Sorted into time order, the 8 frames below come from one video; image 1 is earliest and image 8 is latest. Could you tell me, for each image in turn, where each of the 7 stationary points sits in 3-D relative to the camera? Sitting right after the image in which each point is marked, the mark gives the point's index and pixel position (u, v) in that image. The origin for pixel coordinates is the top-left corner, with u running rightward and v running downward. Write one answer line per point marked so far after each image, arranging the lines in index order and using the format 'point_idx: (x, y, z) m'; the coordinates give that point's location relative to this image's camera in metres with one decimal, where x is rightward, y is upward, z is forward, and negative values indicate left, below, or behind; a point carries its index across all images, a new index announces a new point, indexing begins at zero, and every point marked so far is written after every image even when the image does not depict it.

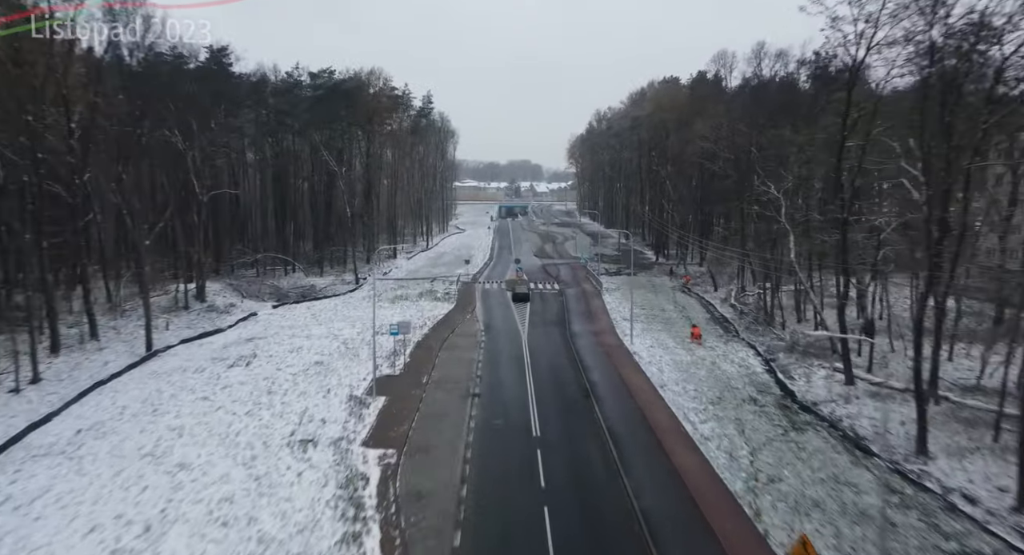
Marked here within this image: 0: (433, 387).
0: (-2.5, -3.5, +18.1) m
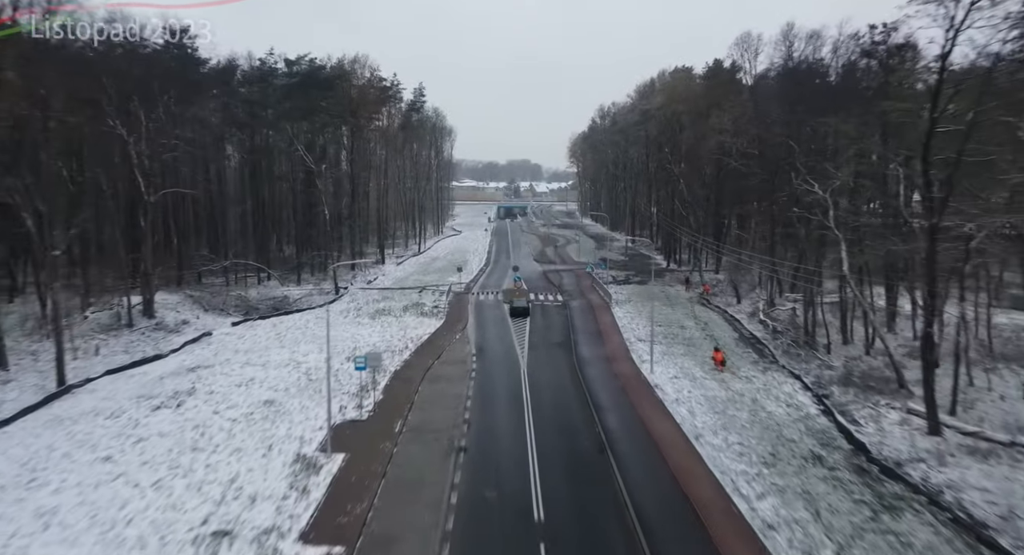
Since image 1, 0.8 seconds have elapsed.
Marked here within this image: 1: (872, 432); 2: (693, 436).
0: (-2.6, -4.1, +14.3) m
1: (+9.3, -4.0, +14.6) m
2: (+4.6, -4.1, +14.5) m
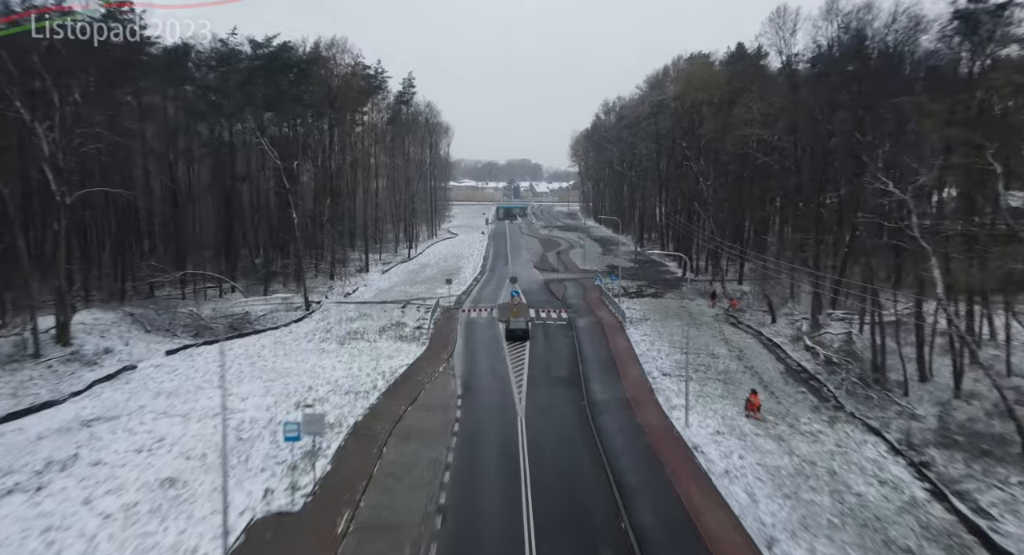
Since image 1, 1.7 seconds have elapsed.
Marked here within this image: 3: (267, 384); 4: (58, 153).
0: (-2.8, -4.7, +10.0) m
1: (+9.2, -4.6, +10.2) m
2: (+4.5, -4.7, +10.1) m
3: (-7.6, -3.3, +17.6) m
4: (-16.0, +4.4, +19.9) m
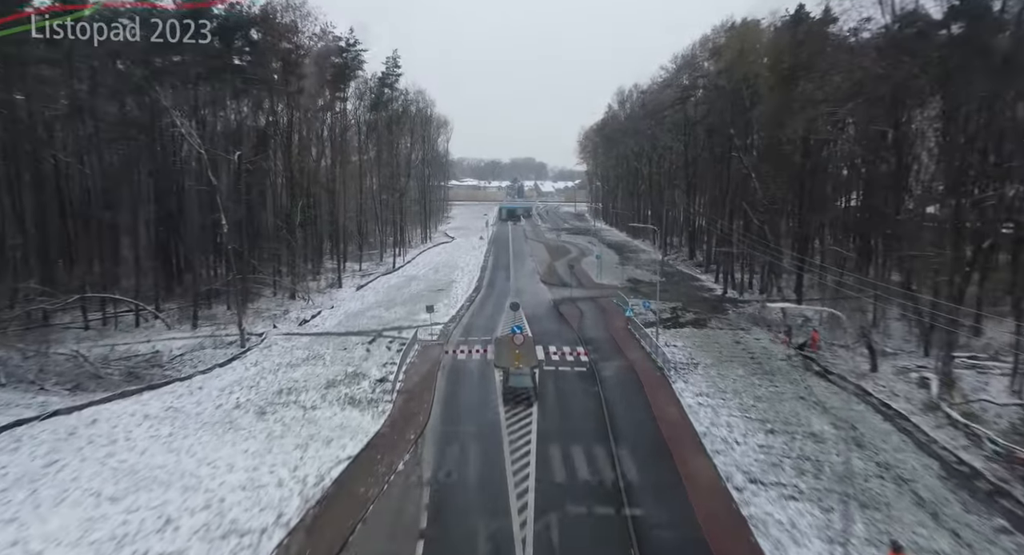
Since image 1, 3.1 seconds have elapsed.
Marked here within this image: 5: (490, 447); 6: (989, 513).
0: (-2.9, -5.7, +2.9) m
1: (+9.1, -5.7, +3.1) m
2: (+4.4, -5.7, +3.0) m
3: (-7.6, -4.3, +10.6) m
4: (-16.0, +3.4, +12.9) m
5: (-0.5, -4.1, +14.1) m
6: (+9.0, -4.5, +10.7) m
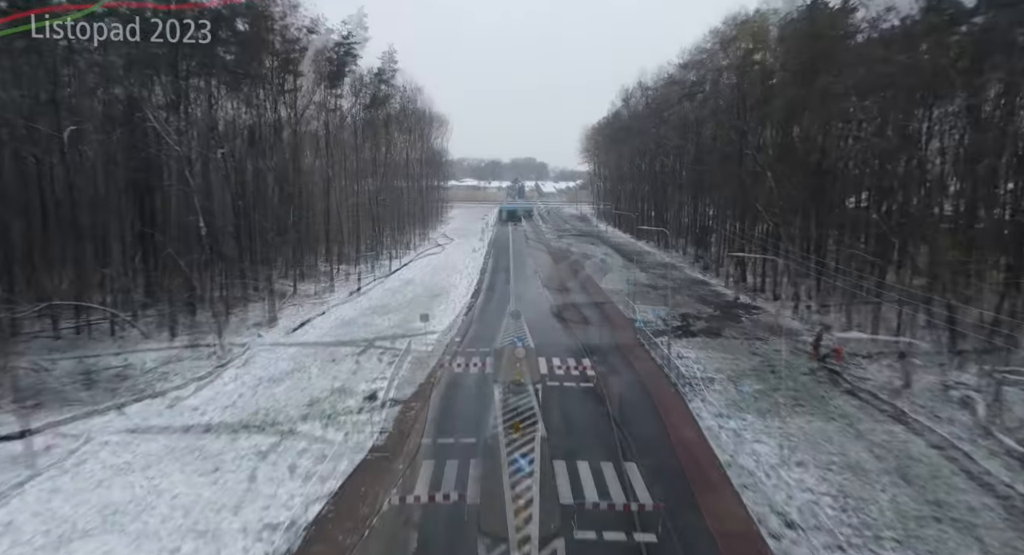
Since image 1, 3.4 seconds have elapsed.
0: (-2.9, -6.0, +1.3) m
1: (+9.1, -5.9, +1.5) m
2: (+4.4, -6.0, +1.4) m
3: (-7.6, -4.5, +9.0) m
4: (-16.0, +3.2, +11.4) m
5: (-0.5, -4.3, +12.6) m
6: (+9.1, -4.7, +9.1) m
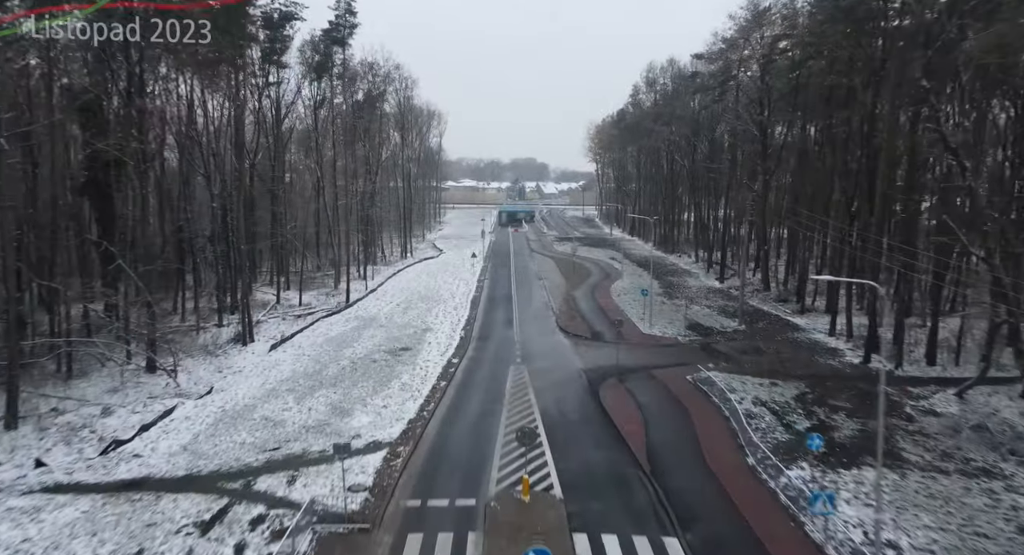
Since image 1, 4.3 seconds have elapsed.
0: (-2.6, -6.6, -2.7) m
1: (+9.3, -6.5, -2.5) m
2: (+4.6, -6.6, -2.6) m
3: (-7.4, -5.2, +5.0) m
4: (-15.7, +2.5, +7.4) m
5: (-0.2, -5.0, +8.5) m
6: (+9.3, -5.3, +5.1) m
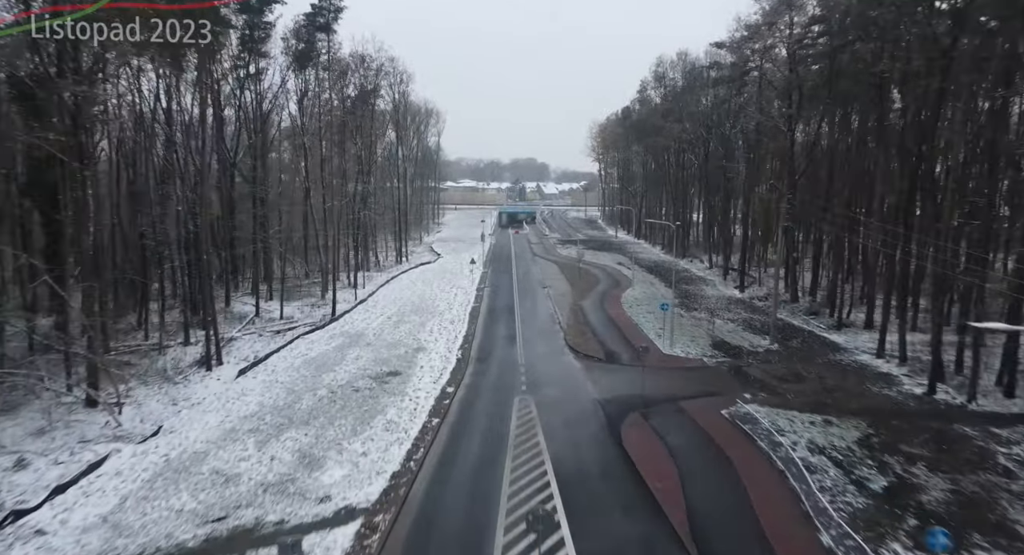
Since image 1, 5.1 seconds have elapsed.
0: (-2.4, -7.3, -6.8) m
1: (+9.6, -7.2, -6.6) m
2: (+4.9, -7.3, -6.8) m
3: (-7.2, -5.9, +0.9) m
4: (-15.5, +1.8, +3.2) m
5: (0.0, -5.7, +4.4) m
6: (+9.5, -6.0, +1.0) m
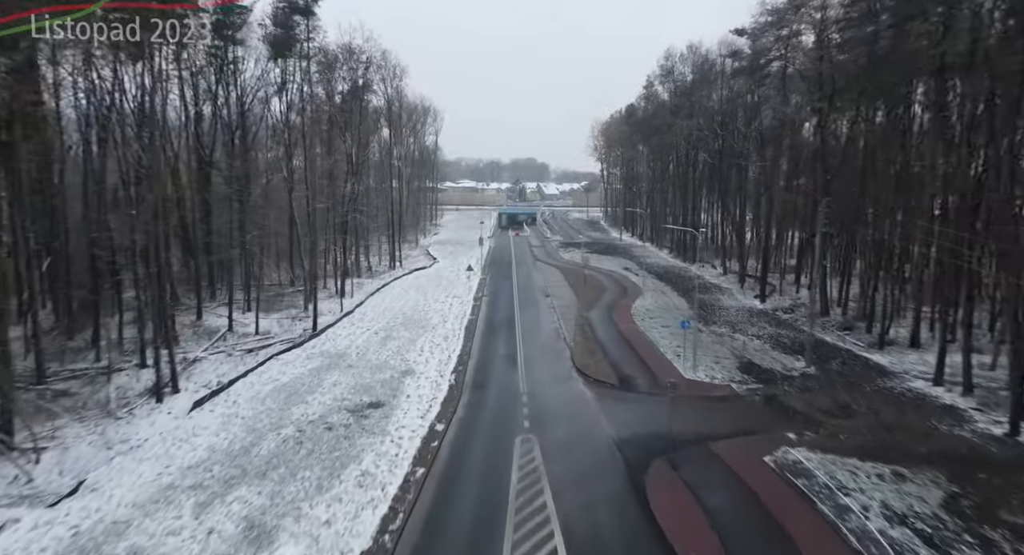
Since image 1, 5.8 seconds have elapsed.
0: (-2.4, -7.9, -10.9) m
1: (+9.6, -7.9, -10.7) m
2: (+4.9, -7.9, -10.8) m
3: (-7.1, -6.6, -3.2) m
4: (-15.5, +1.1, -0.8) m
5: (0.0, -6.3, +0.4) m
6: (+9.5, -6.7, -3.0) m
